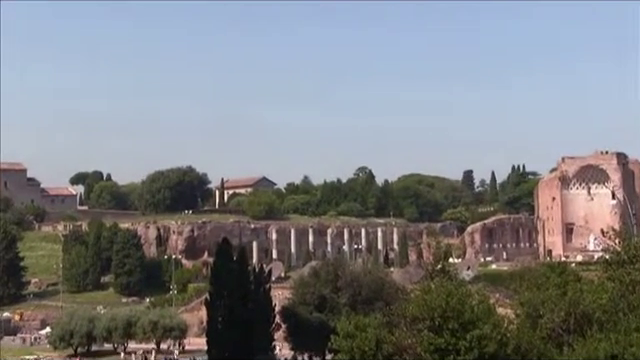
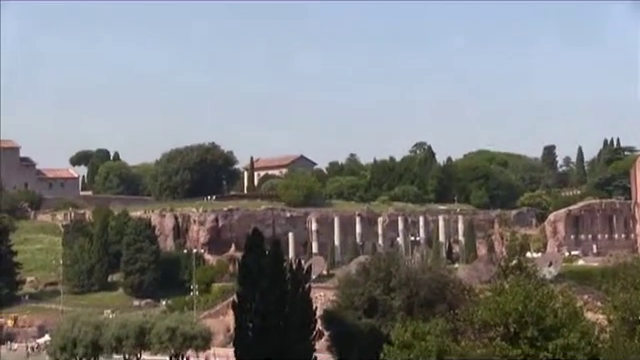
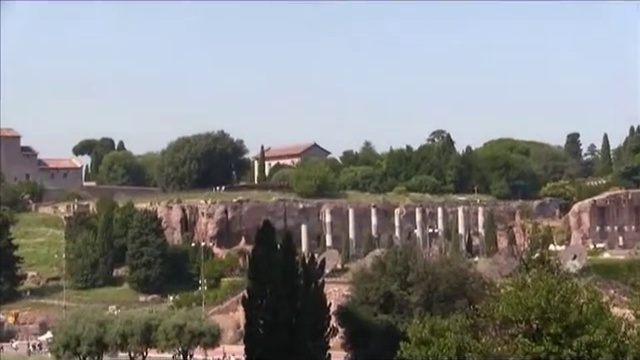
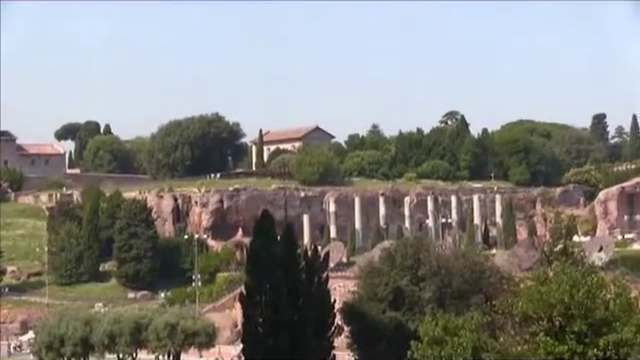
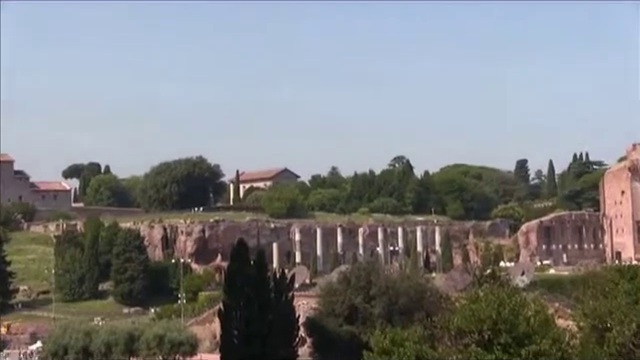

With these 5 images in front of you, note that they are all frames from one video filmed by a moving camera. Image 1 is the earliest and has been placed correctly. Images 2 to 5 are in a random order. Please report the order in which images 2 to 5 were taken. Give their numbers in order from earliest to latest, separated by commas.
5, 2, 3, 4
